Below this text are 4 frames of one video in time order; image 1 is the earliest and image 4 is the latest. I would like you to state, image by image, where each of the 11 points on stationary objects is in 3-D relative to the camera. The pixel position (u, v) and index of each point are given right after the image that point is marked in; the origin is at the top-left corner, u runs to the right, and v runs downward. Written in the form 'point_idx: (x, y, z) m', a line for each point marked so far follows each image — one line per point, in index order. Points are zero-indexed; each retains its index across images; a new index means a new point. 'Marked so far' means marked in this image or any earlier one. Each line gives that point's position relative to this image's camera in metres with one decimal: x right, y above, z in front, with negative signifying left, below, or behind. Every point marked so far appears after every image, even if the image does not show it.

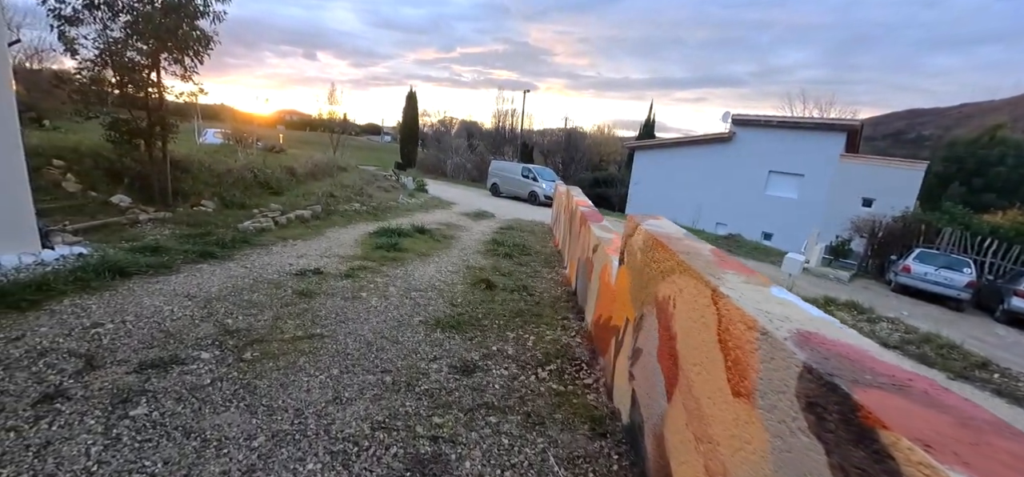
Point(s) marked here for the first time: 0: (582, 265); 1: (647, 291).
0: (+0.7, -0.3, +5.2) m
1: (+0.8, -0.3, +2.7) m
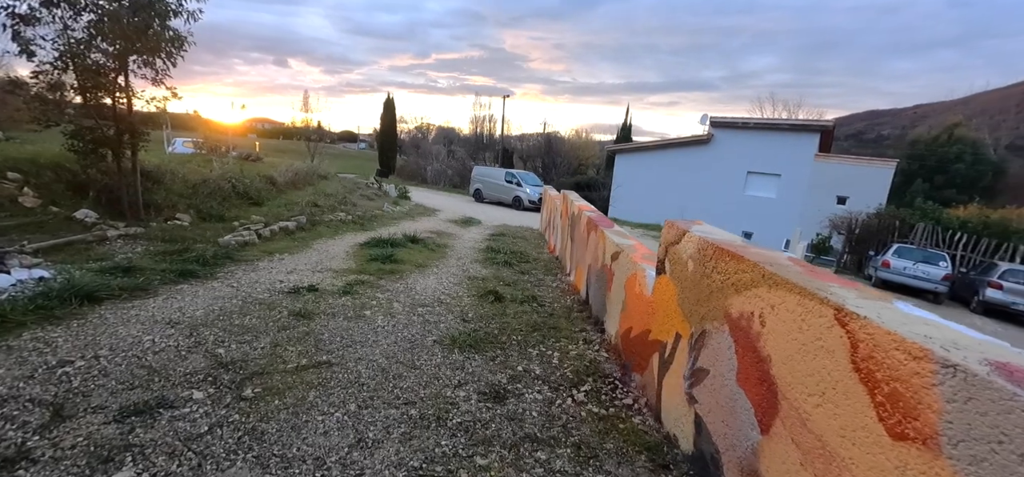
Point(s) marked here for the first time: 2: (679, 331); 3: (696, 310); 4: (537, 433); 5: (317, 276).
0: (+0.8, -0.3, +5.0) m
1: (+1.0, -0.3, +2.4) m
2: (+1.0, -0.5, +2.8) m
3: (+1.0, -0.4, +2.6) m
4: (+0.2, -1.1, +2.7) m
5: (-2.3, -0.5, +5.5) m
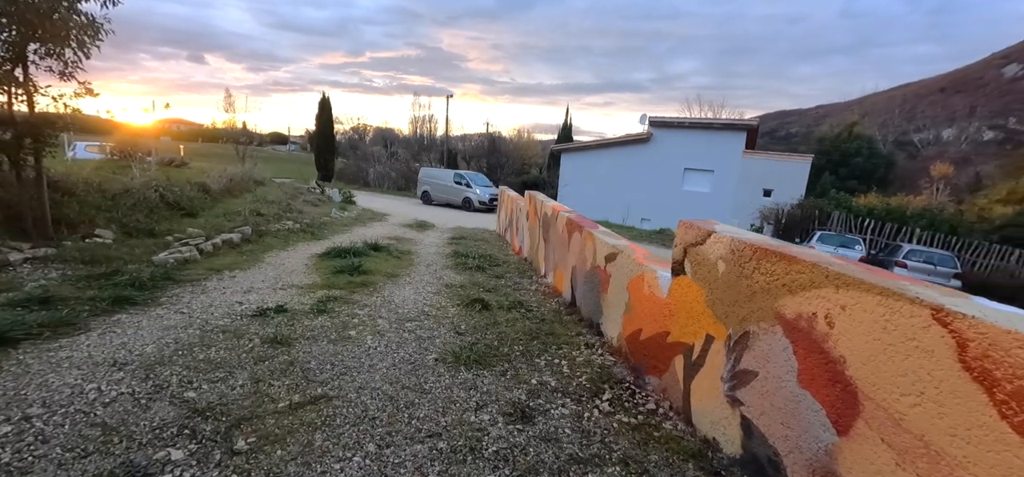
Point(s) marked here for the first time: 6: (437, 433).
0: (+0.7, -0.4, +4.9) m
1: (+1.2, -0.3, +2.4) m
2: (+1.2, -0.5, +2.7) m
3: (+1.2, -0.4, +2.6) m
4: (+0.4, -1.2, +2.6) m
5: (-2.4, -0.6, +5.0) m
6: (-0.4, -1.1, +2.7) m
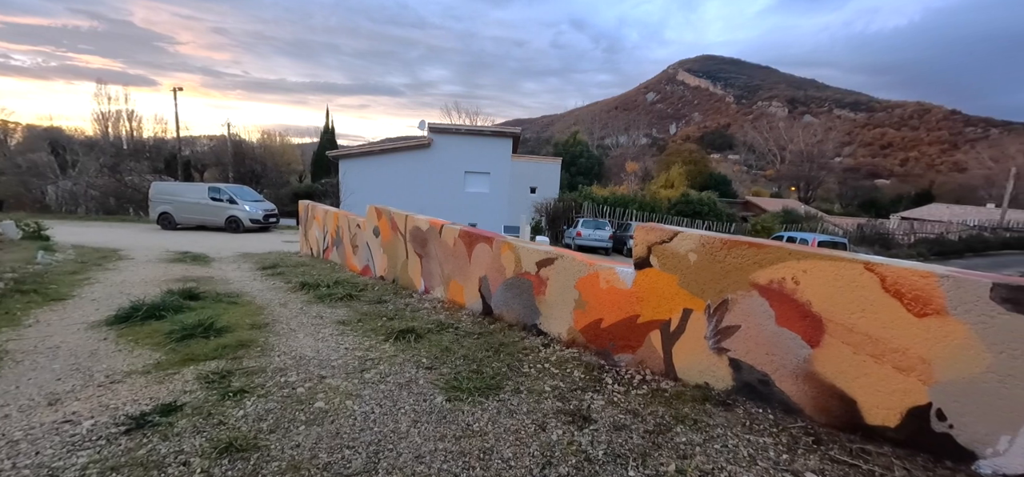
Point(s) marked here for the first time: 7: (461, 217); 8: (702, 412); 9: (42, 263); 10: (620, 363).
0: (-0.2, -0.5, +5.2) m
1: (+1.6, -0.3, +3.4) m
2: (+1.4, -0.5, +3.7) m
3: (+1.5, -0.4, +3.6) m
4: (+0.9, -1.2, +3.1) m
5: (-2.8, -1.1, +3.5) m
6: (+0.2, -1.3, +2.8) m
7: (-2.3, +0.9, +18.7) m
8: (+1.3, -1.2, +3.3) m
9: (-6.5, -0.3, +6.6) m
10: (+0.9, -1.1, +4.1) m
